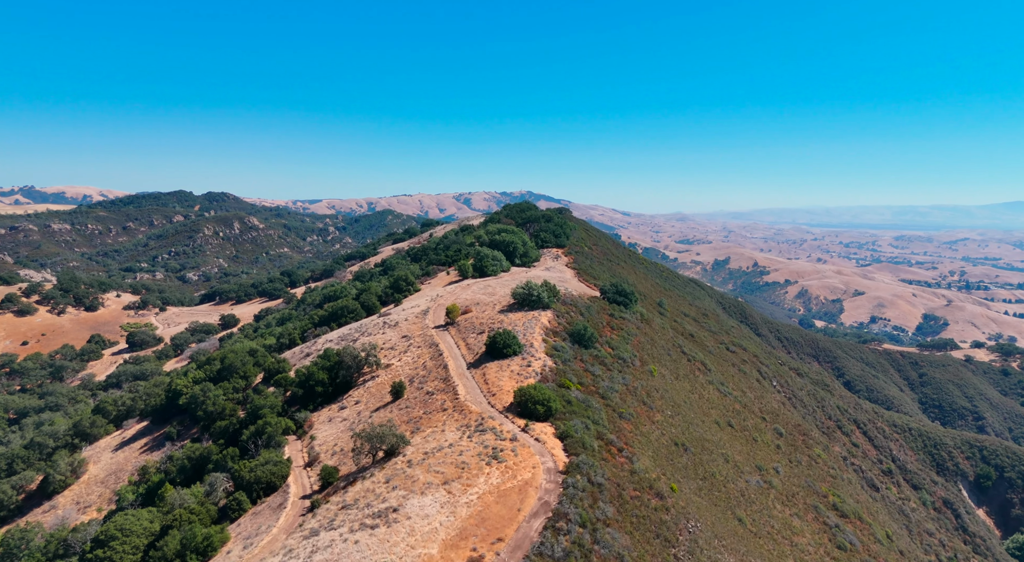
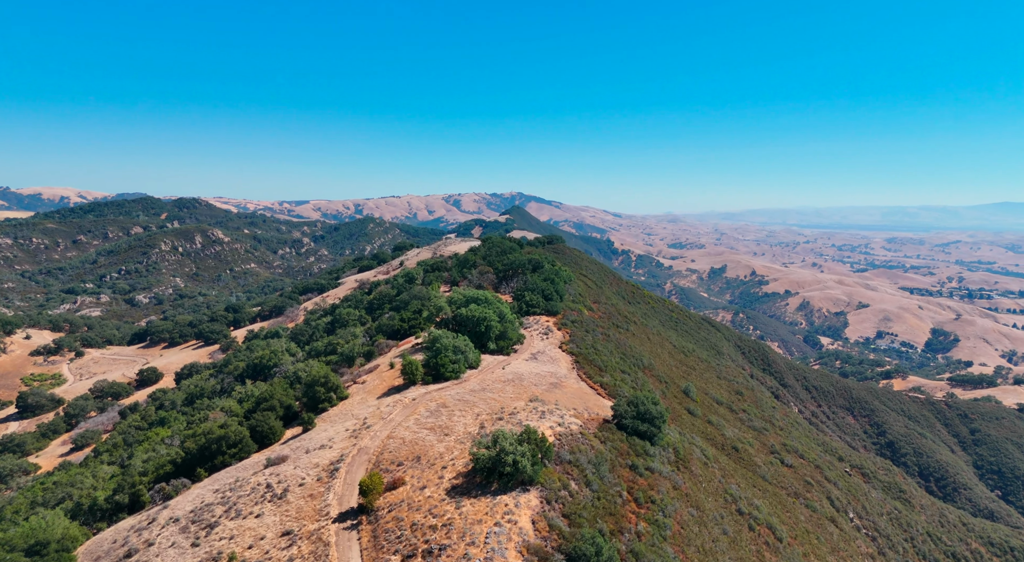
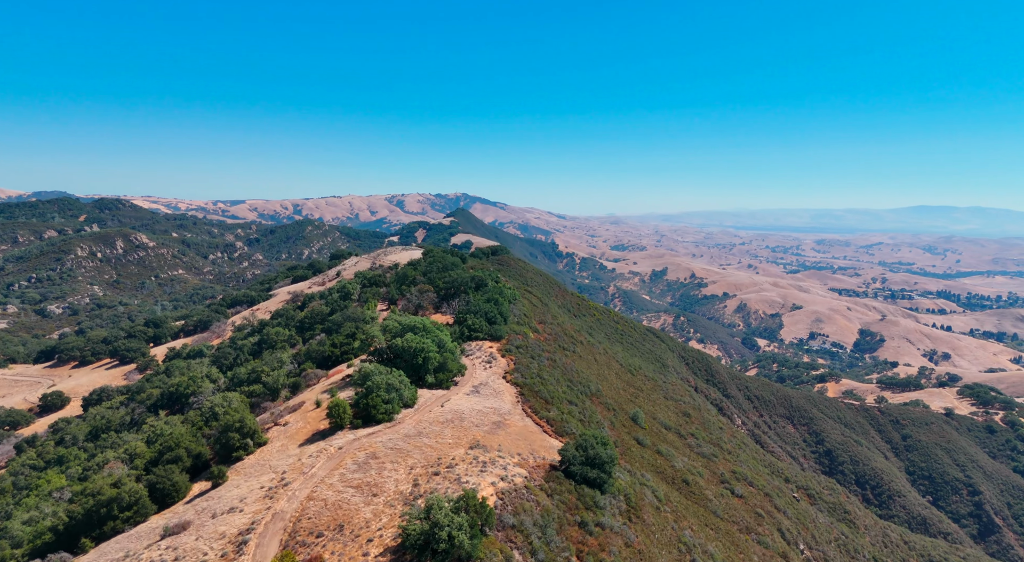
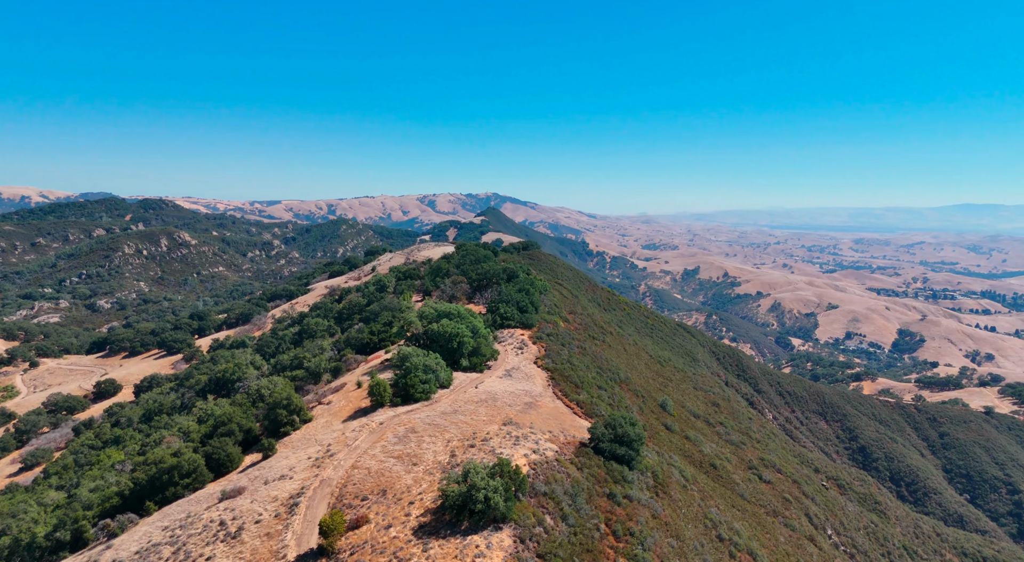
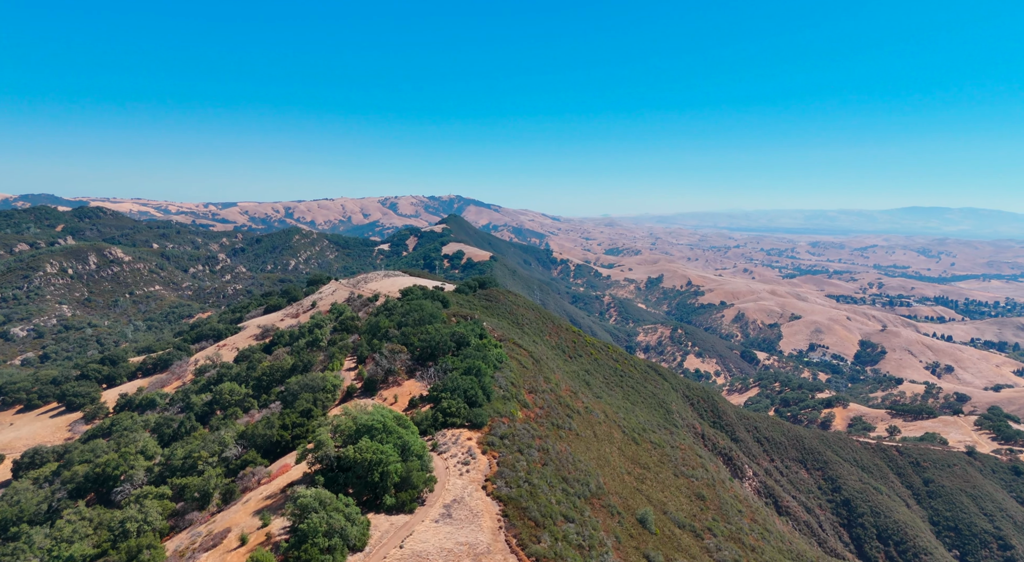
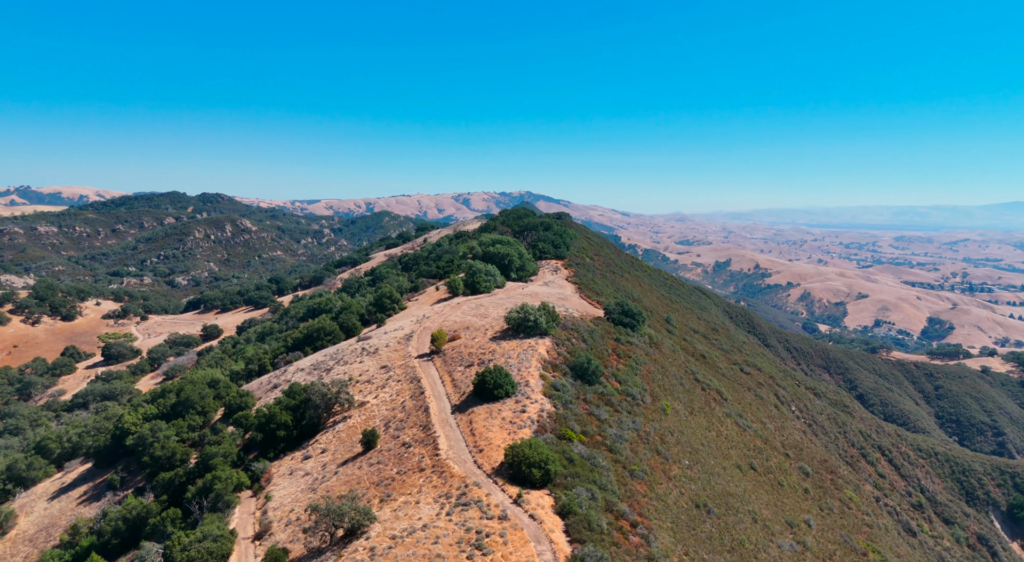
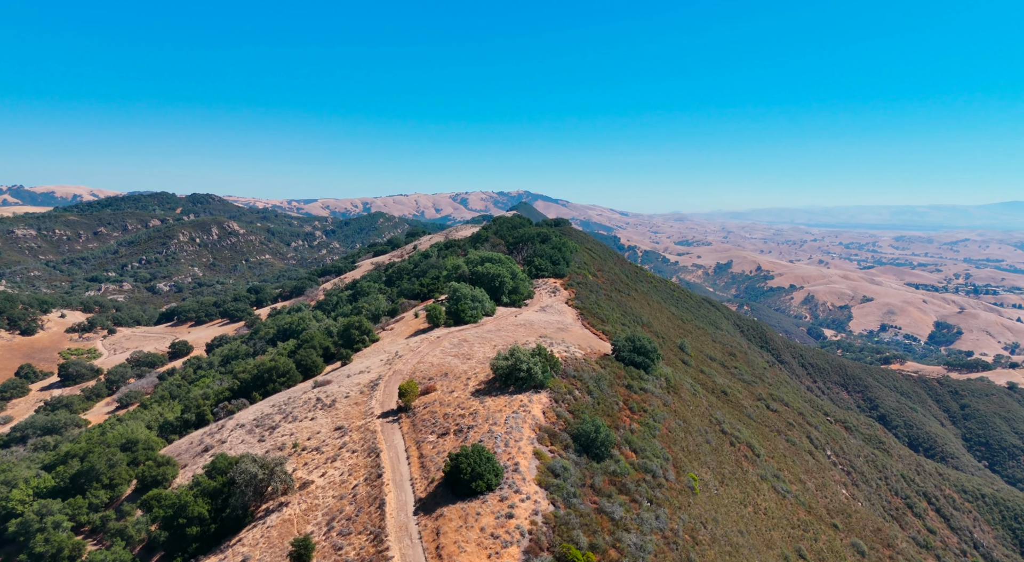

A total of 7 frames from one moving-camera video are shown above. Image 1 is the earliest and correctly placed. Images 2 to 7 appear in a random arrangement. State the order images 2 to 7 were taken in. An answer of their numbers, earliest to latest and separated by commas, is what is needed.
6, 7, 2, 4, 3, 5
